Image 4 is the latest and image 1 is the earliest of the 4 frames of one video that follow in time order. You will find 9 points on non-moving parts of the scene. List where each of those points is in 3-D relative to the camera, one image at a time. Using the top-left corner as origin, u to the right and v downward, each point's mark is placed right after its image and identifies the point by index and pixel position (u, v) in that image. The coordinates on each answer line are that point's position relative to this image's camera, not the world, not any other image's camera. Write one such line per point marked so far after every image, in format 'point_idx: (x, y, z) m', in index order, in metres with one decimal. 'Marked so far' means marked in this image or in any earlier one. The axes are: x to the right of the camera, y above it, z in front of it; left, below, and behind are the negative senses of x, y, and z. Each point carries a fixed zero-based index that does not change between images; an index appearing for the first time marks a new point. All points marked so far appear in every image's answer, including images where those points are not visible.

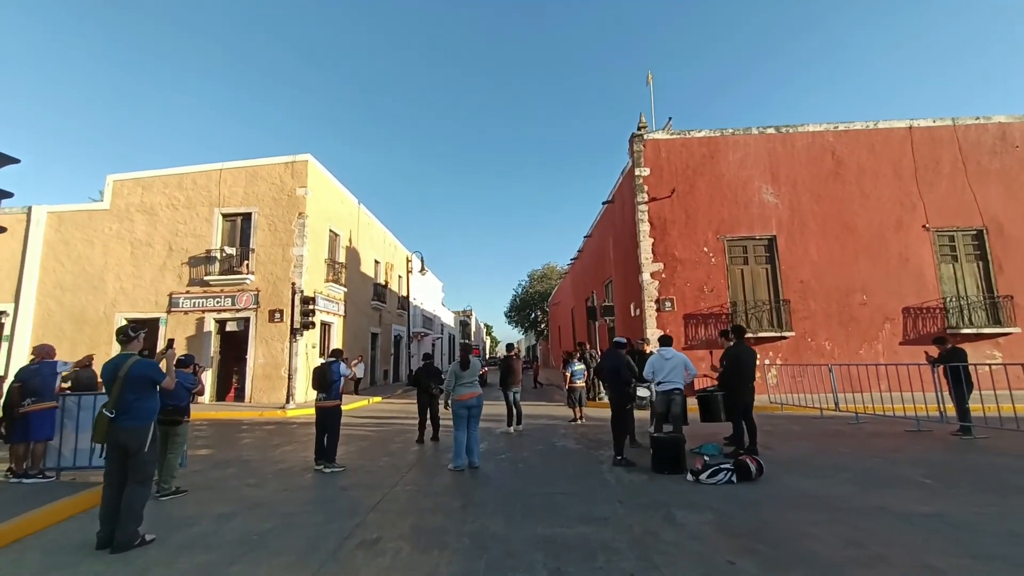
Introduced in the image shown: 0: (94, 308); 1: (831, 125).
0: (-14.3, -0.7, +16.1) m
1: (+10.5, +5.4, +15.4) m
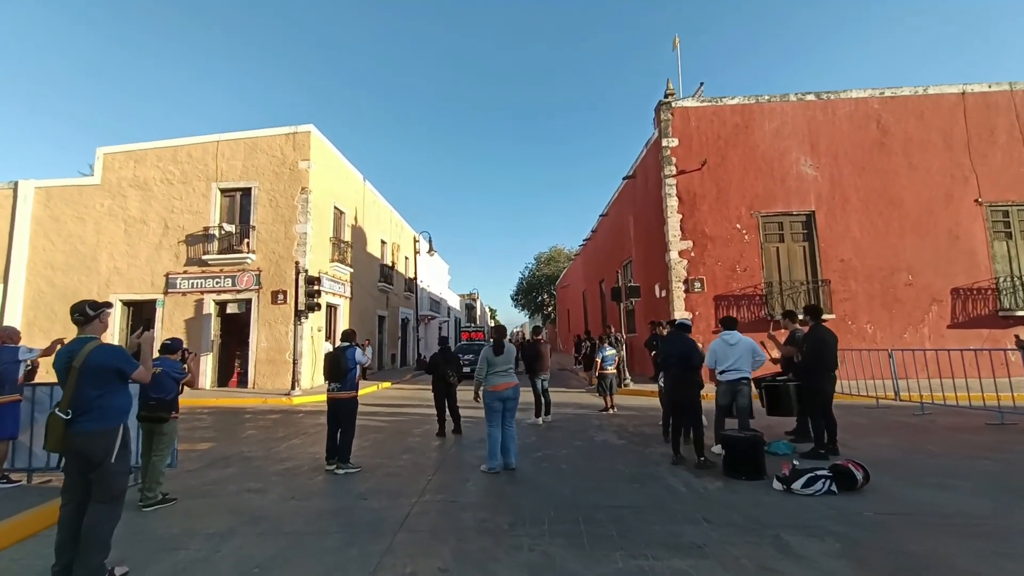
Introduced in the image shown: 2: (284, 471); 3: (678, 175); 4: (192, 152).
0: (-13.8, 0.0, +15.2) m
1: (+11.0, +6.0, +14.2) m
2: (-2.8, -2.2, +5.8) m
3: (+5.1, +3.4, +14.4) m
4: (-10.5, +4.5, +15.4) m
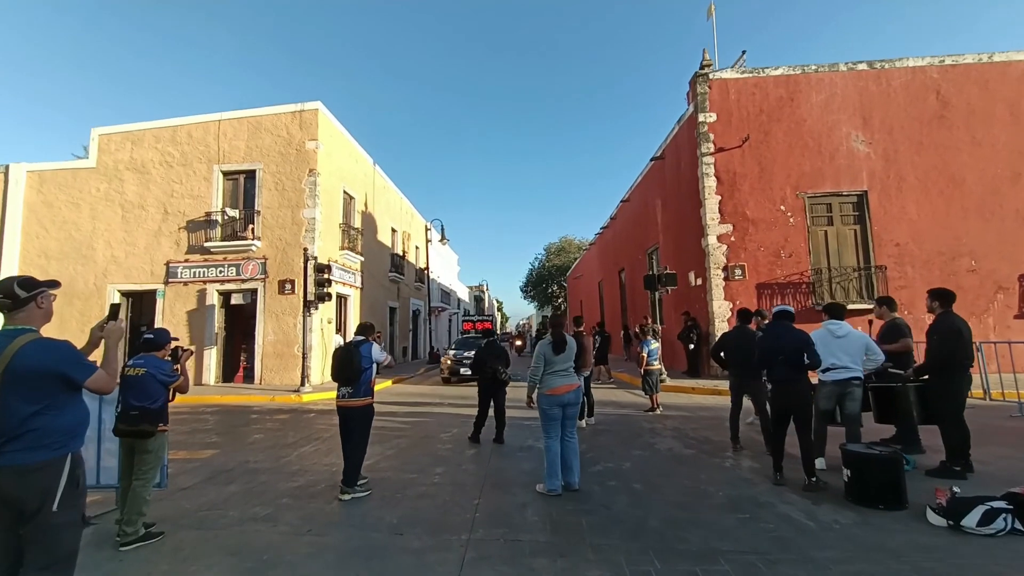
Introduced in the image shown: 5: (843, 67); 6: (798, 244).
0: (-13.1, +0.3, +14.3) m
1: (+11.7, +6.3, +12.9) m
2: (-2.2, -2.1, +4.8) m
3: (+5.8, +3.8, +13.3) m
4: (-9.9, +4.8, +14.5) m
5: (+9.2, +6.2, +13.1) m
6: (+7.7, +1.2, +12.7) m
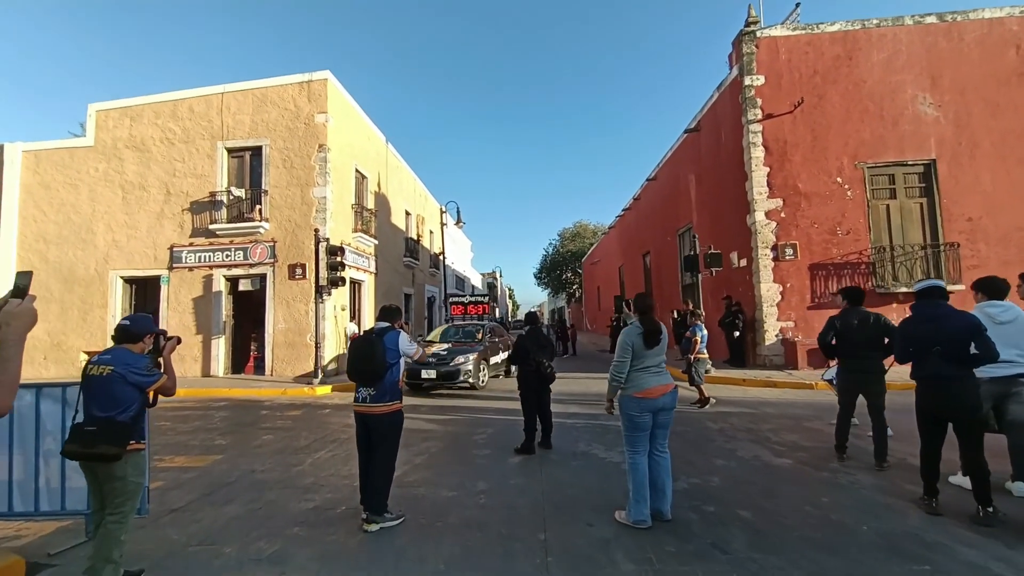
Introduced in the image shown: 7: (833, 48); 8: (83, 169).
0: (-12.3, +0.7, +13.5) m
1: (+12.3, +6.9, +11.5) m
2: (-1.7, -1.9, +3.9) m
3: (+6.5, +4.3, +12.0) m
4: (-9.2, +5.2, +13.5) m
5: (+9.9, +6.7, +11.7) m
6: (+8.4, +1.7, +11.5) m
7: (+8.1, +6.1, +11.9) m
8: (-12.5, +3.4, +13.7) m
